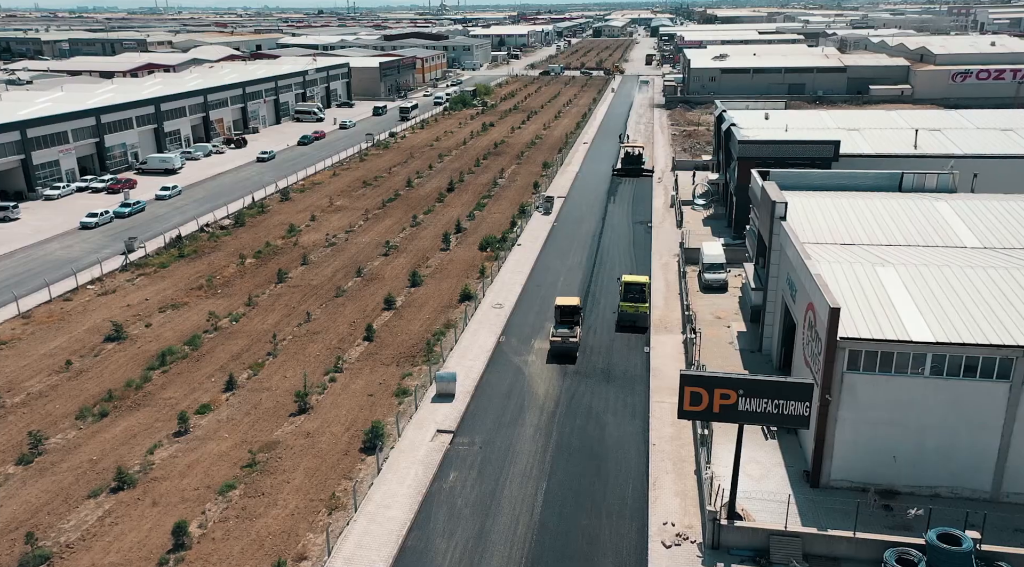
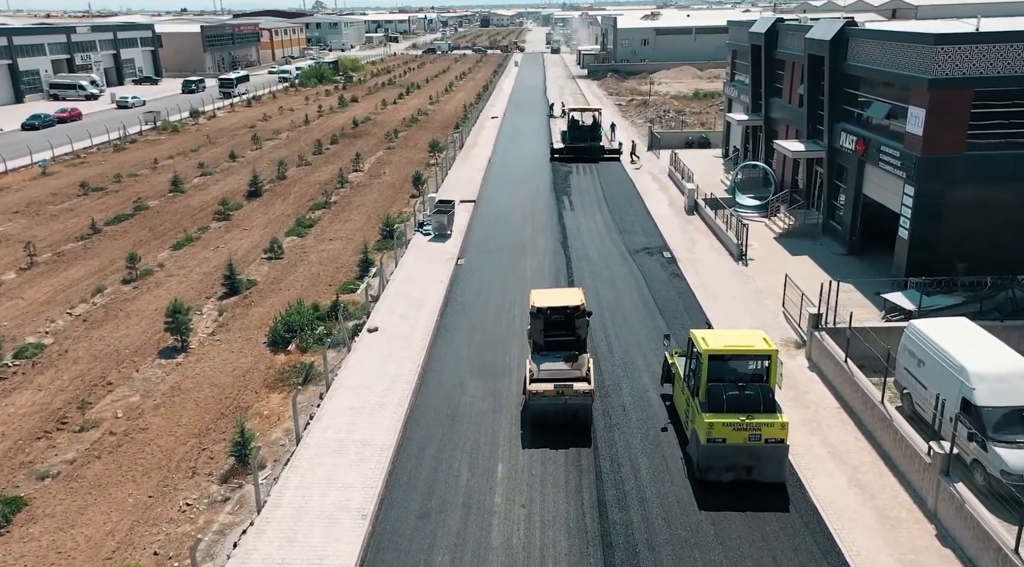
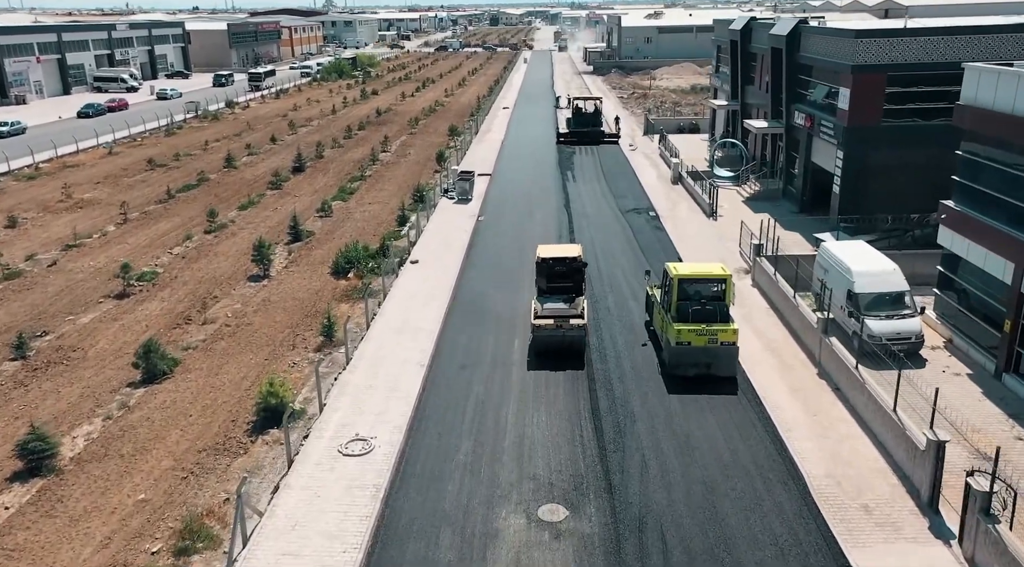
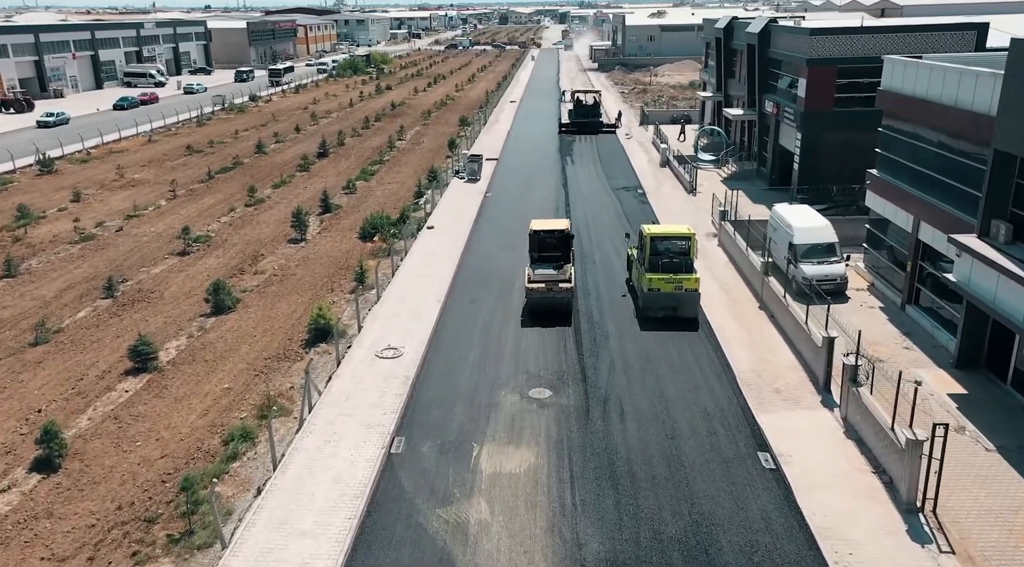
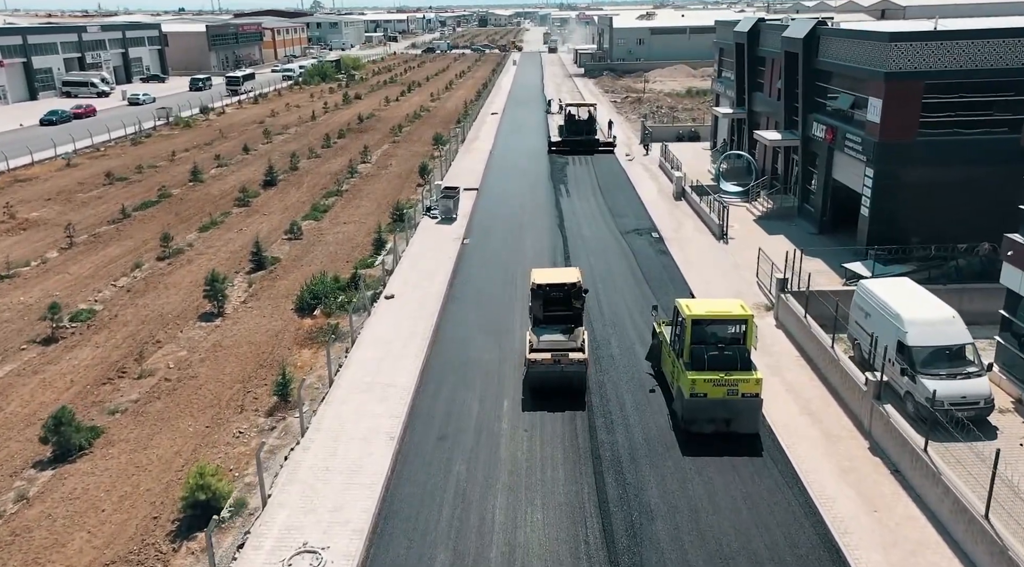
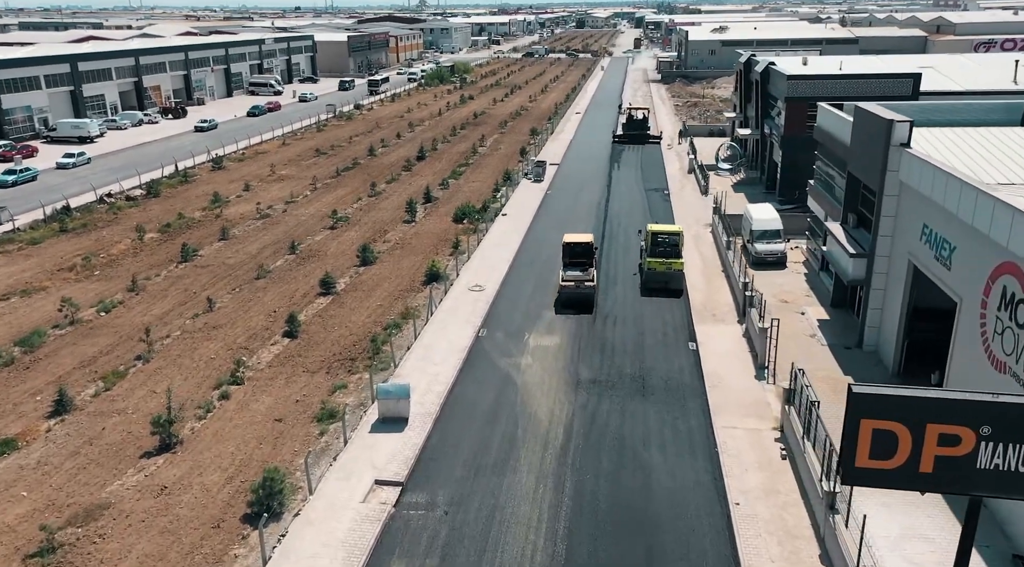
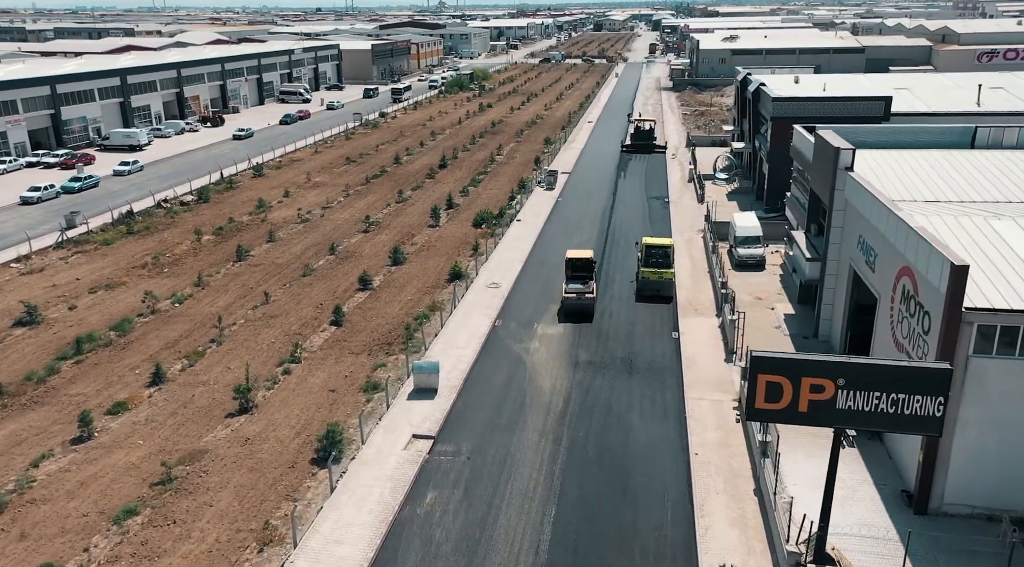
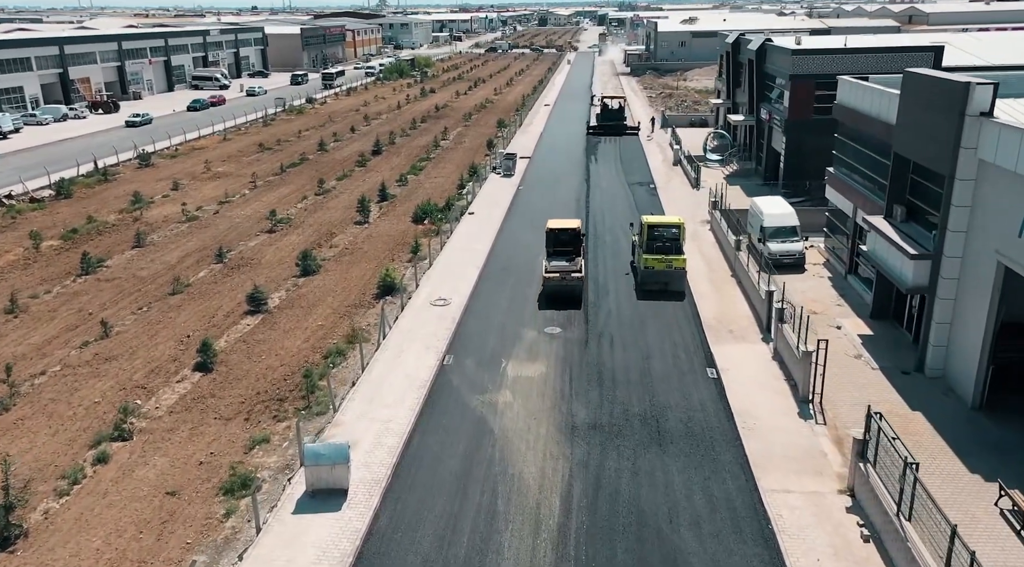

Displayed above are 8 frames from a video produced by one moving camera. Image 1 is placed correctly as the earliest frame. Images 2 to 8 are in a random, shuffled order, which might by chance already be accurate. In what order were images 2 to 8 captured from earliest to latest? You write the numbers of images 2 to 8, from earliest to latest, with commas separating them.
7, 6, 8, 4, 3, 5, 2
